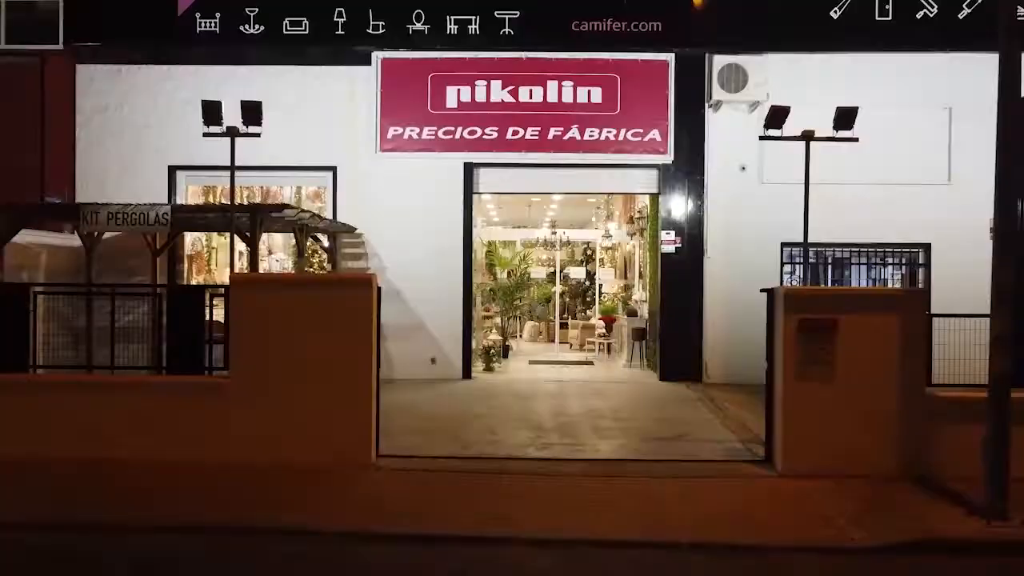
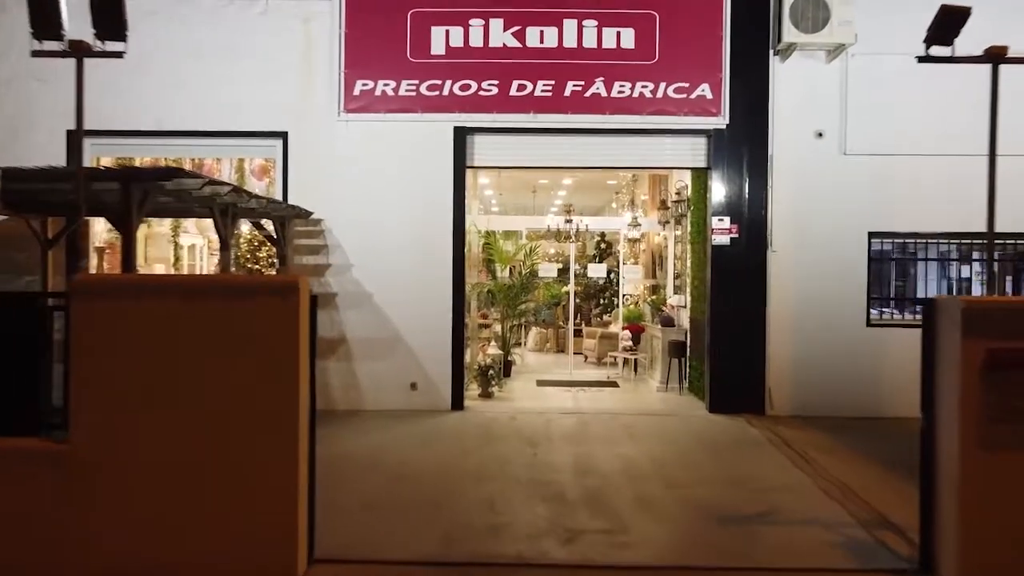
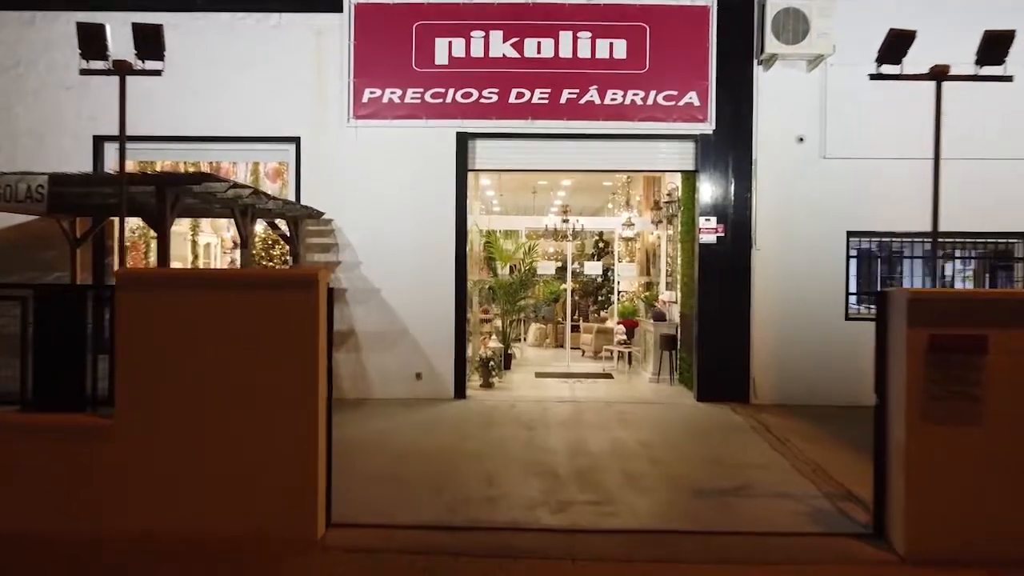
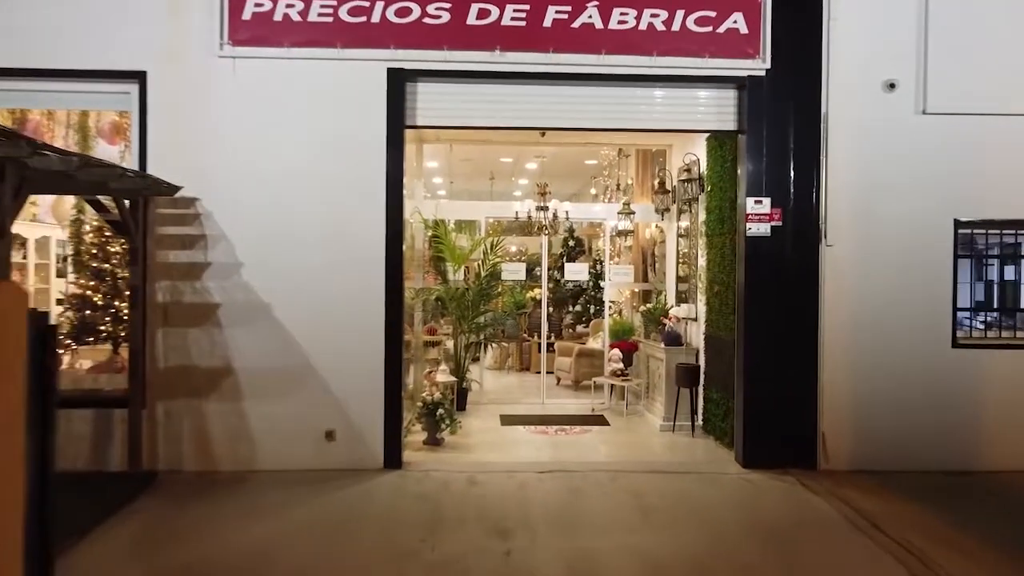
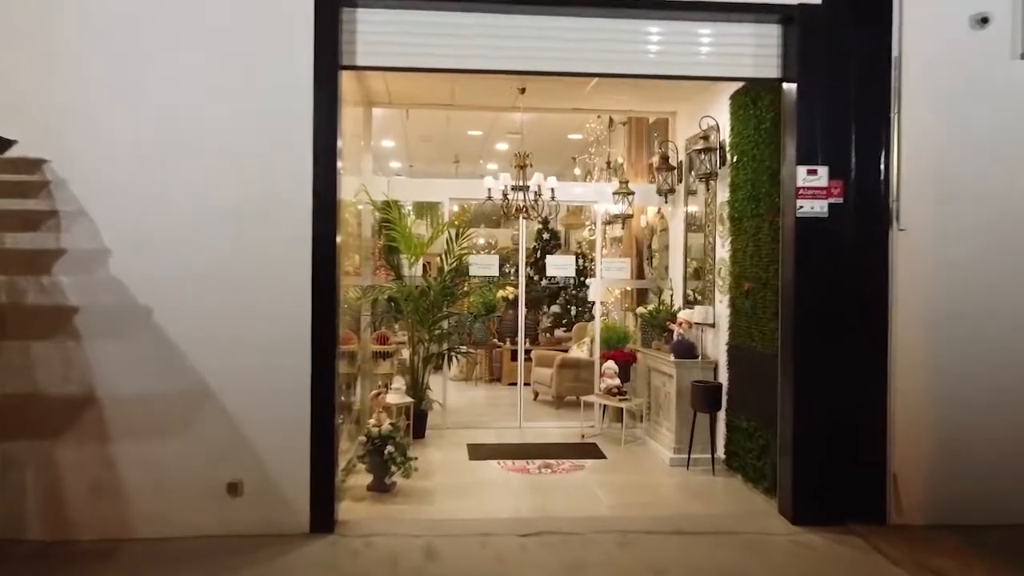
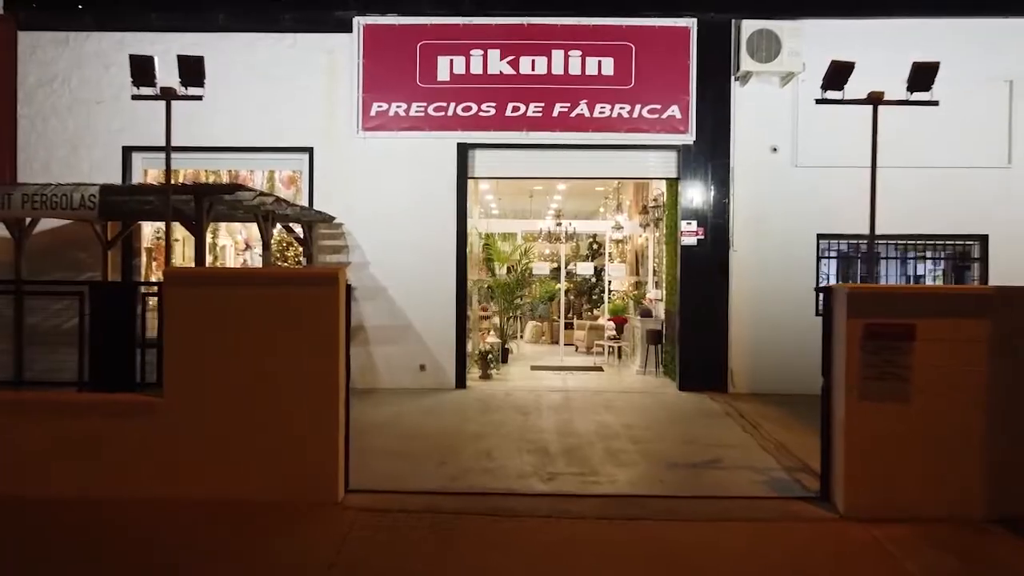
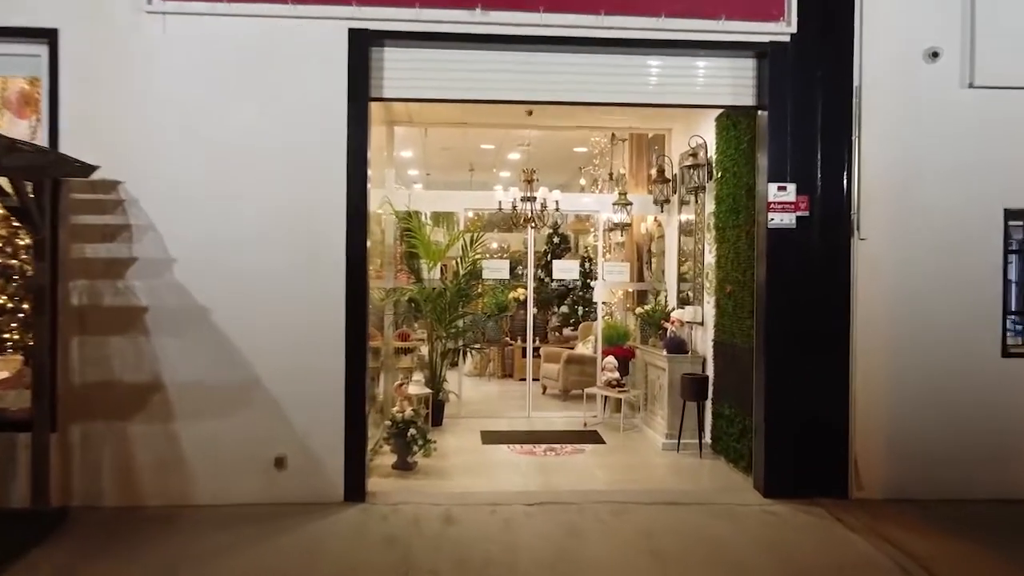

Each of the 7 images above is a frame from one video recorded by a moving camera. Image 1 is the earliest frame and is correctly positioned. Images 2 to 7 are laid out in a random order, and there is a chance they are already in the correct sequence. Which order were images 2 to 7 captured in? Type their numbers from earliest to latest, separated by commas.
6, 3, 2, 4, 7, 5
